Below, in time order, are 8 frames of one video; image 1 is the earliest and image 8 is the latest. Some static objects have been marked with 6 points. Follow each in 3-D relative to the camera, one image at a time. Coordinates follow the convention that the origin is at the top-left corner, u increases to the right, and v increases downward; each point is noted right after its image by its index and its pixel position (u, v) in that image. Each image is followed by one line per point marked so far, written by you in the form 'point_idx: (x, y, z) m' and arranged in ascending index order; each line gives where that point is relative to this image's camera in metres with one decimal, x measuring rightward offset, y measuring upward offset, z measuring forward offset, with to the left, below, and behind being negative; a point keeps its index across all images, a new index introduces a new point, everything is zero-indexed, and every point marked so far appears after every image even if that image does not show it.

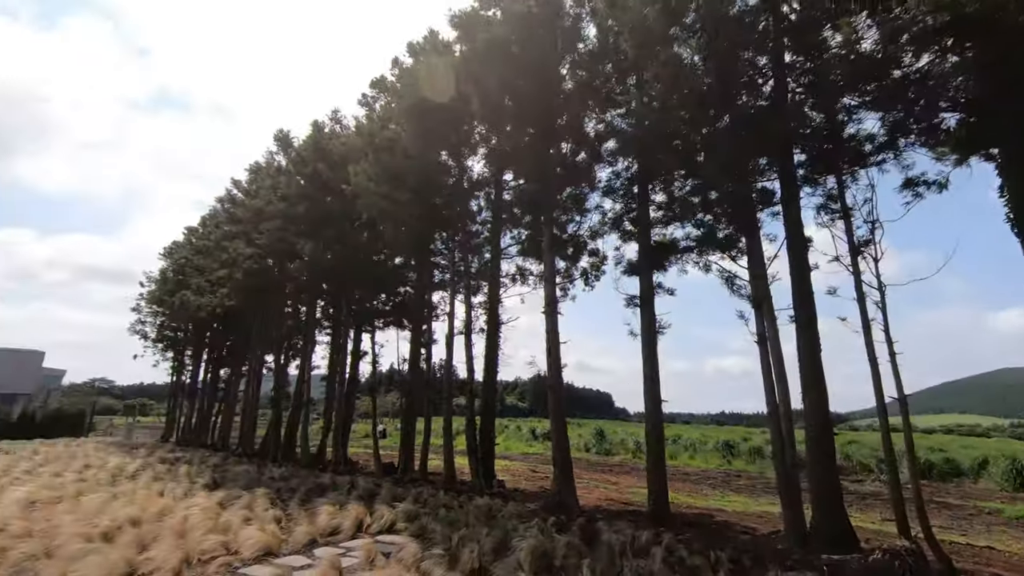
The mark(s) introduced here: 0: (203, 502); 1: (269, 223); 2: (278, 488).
0: (-4.8, -3.3, +7.2) m
1: (-7.1, +1.9, +13.5) m
2: (-4.5, -3.8, +9.0) m
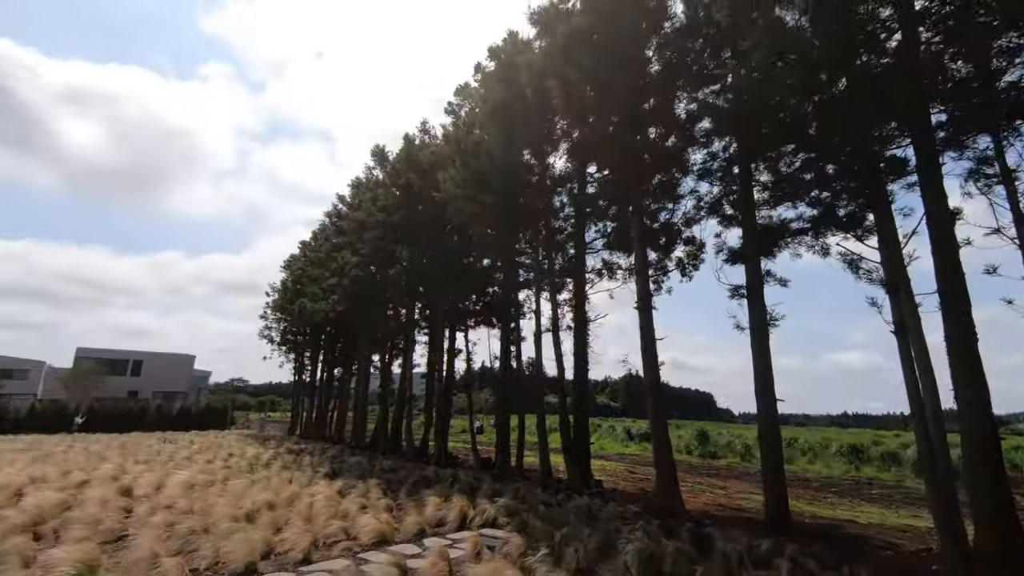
0: (-3.2, -3.4, +7.9) m
1: (-4.5, +1.7, +14.5) m
2: (-2.5, -3.9, +9.6) m
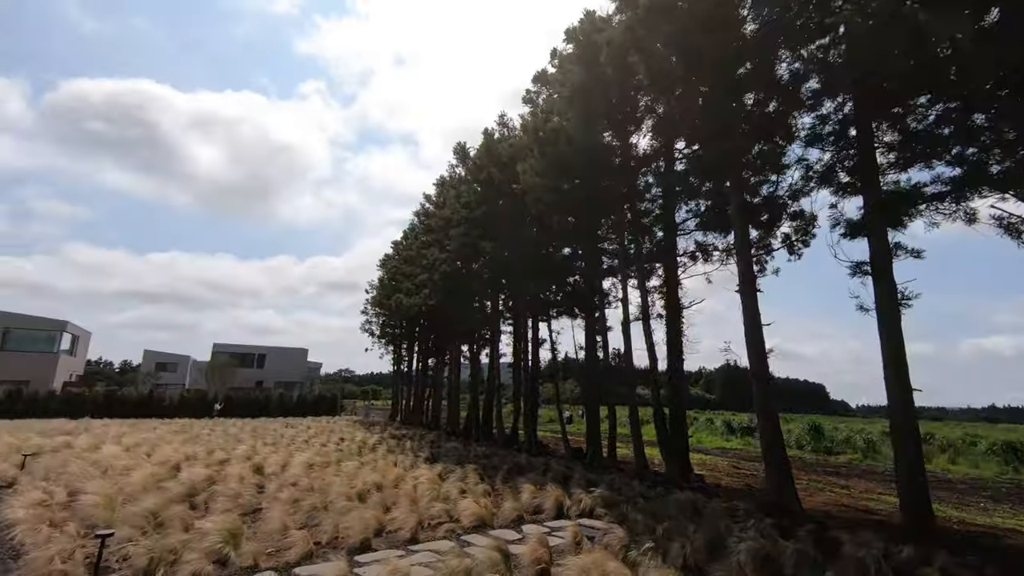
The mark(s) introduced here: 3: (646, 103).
0: (-1.5, -3.3, +8.3) m
1: (-1.9, +1.9, +15.0) m
2: (-0.6, -3.7, +9.9) m
3: (+2.7, +3.7, +9.5) m
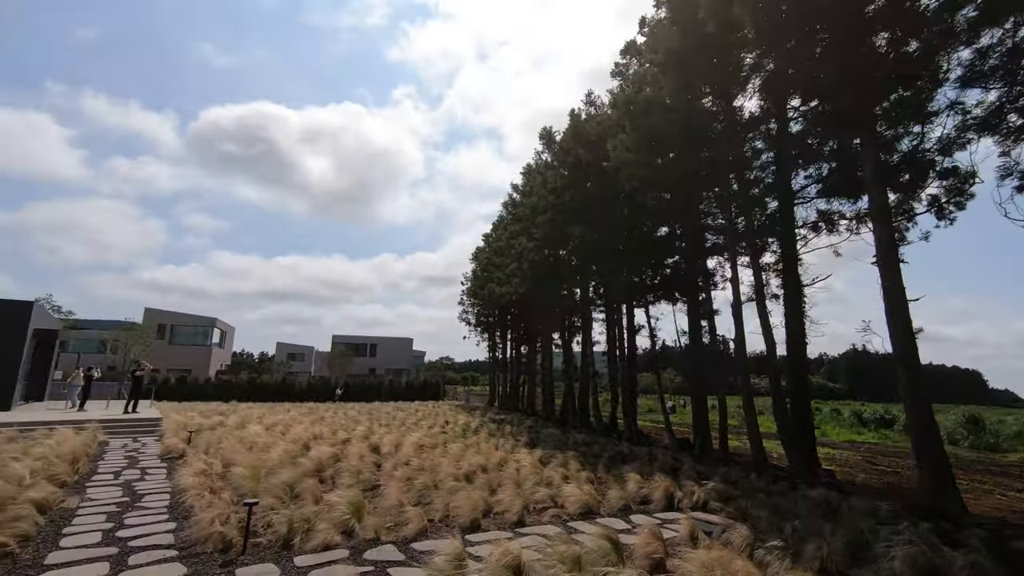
0: (+0.3, -3.0, +8.4) m
1: (+1.0, +2.3, +14.9) m
2: (+1.5, -3.4, +9.8) m
3: (+4.3, +4.1, +8.6) m
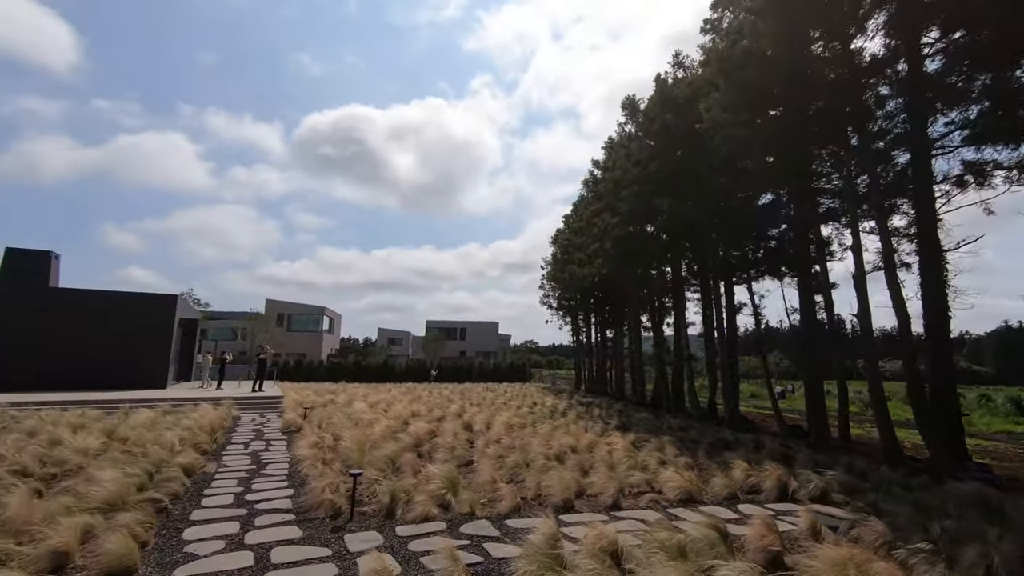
0: (+1.9, -2.6, +8.2) m
1: (+3.5, +3.0, +14.2) m
2: (+3.3, -2.9, +9.3) m
3: (+5.6, +4.6, +7.4) m
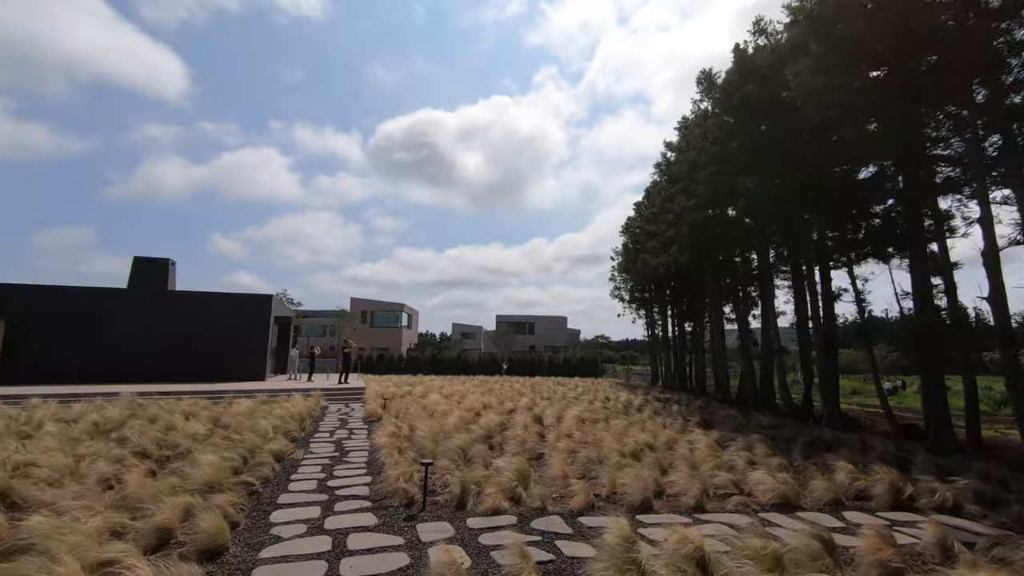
0: (+3.1, -2.4, +7.6) m
1: (+5.5, +3.3, +13.3) m
2: (+4.7, -2.7, +8.5) m
3: (+6.5, +4.9, +6.2) m
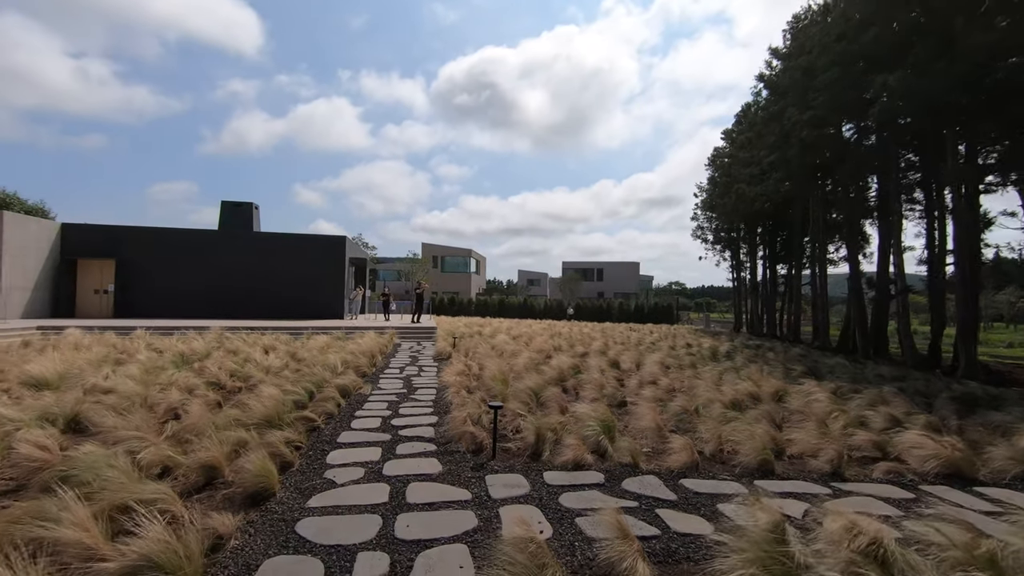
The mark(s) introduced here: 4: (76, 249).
0: (+4.2, -1.4, +6.5) m
1: (+7.3, +5.0, +11.1) m
2: (+5.9, -1.5, +7.2) m
3: (+7.3, +5.7, +3.7) m
4: (-16.0, +1.5, +17.4) m
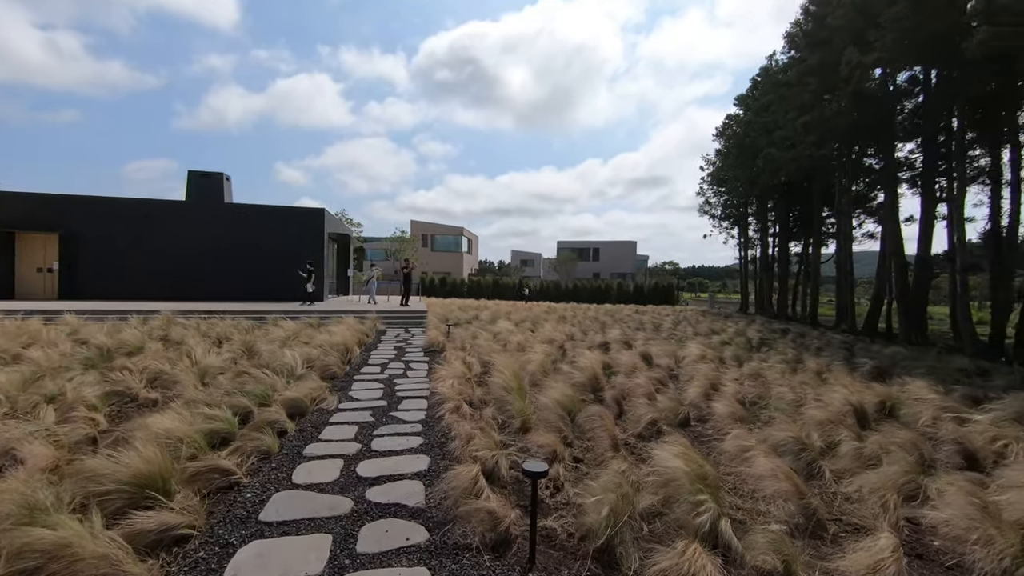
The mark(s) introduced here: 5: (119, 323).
0: (+4.4, -1.1, +4.9) m
1: (+7.4, +5.4, +9.3) m
2: (+6.1, -1.2, +5.6) m
3: (+7.5, +5.9, +1.9) m
4: (-16.1, +2.1, +15.2) m
5: (-7.7, -0.7, +9.3) m
